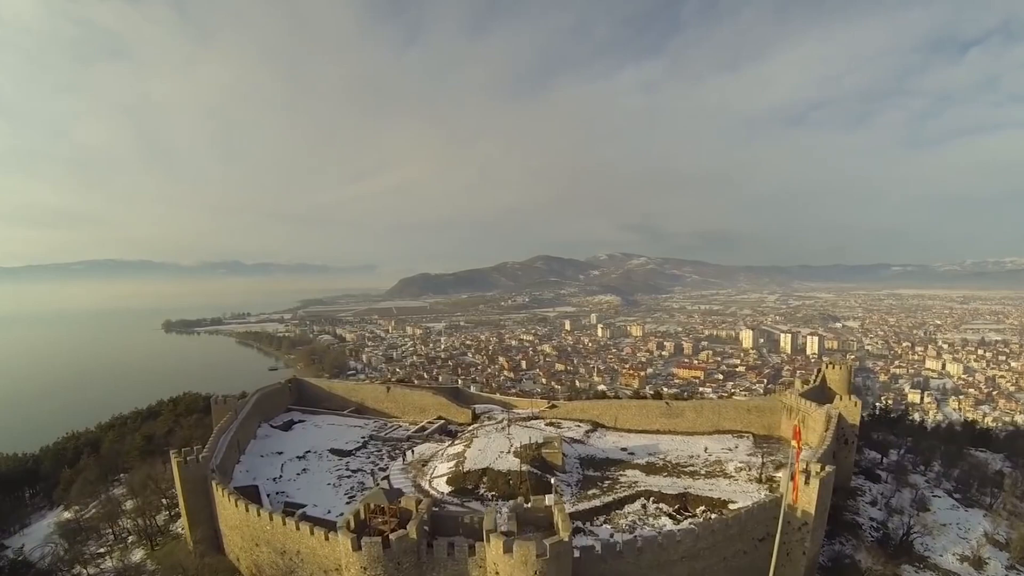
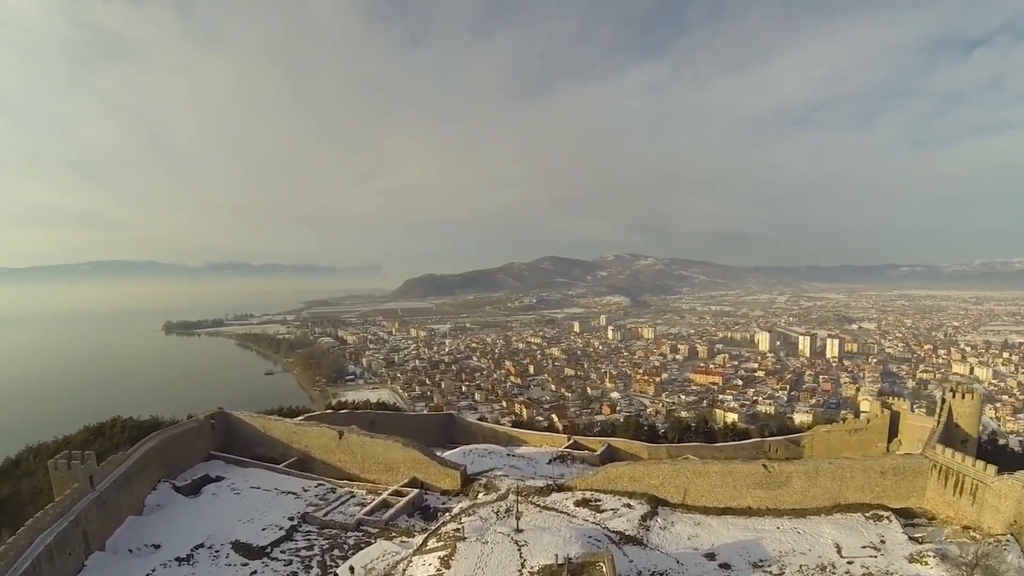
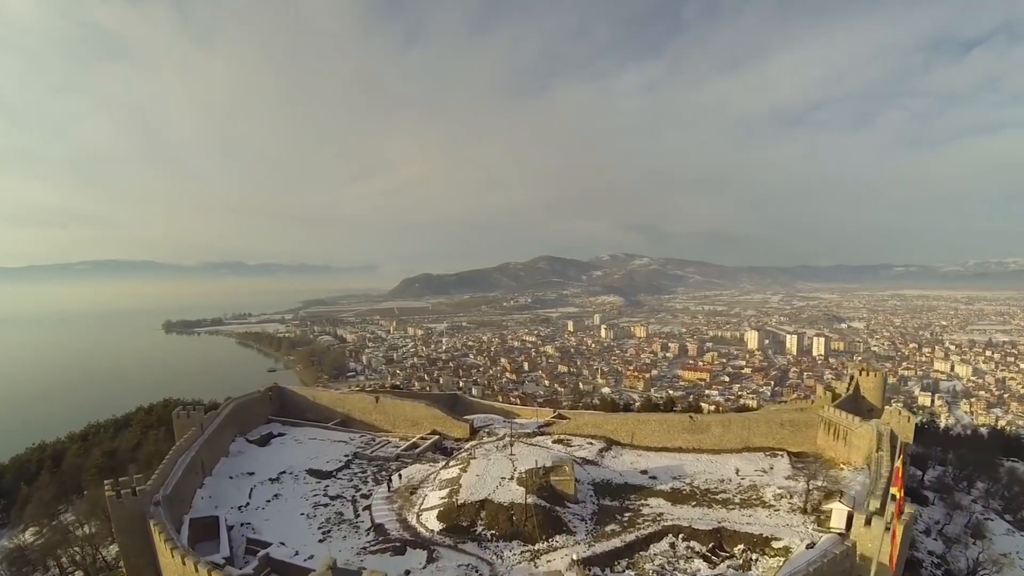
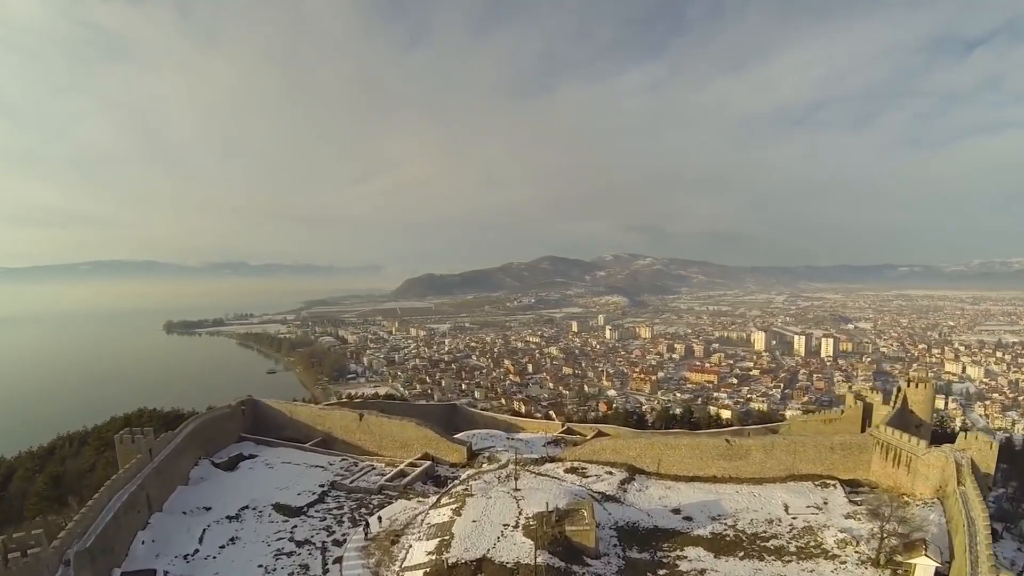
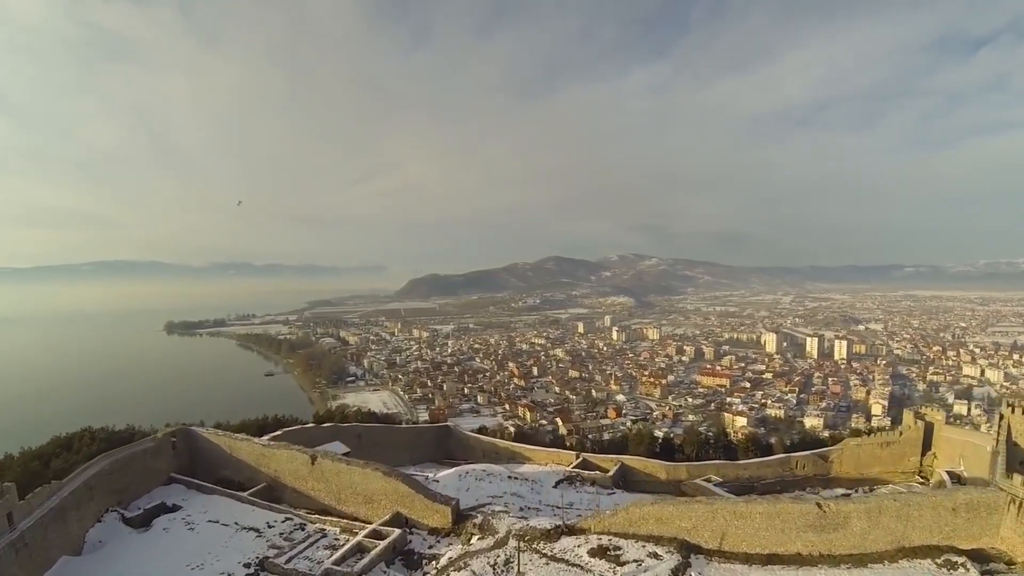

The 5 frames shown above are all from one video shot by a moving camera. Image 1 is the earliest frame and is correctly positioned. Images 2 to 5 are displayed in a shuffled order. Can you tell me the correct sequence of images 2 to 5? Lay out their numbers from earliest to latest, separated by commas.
3, 4, 2, 5
